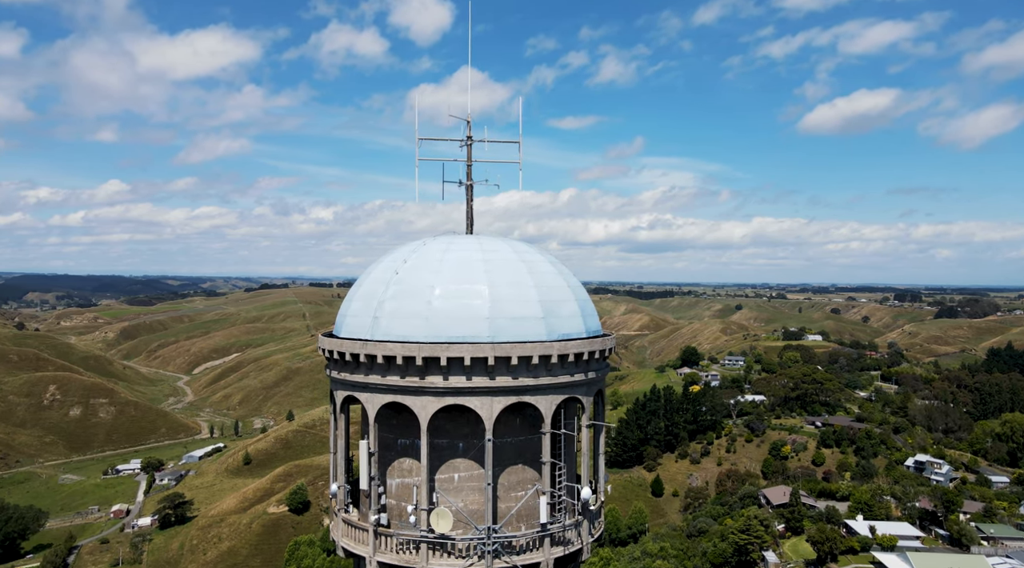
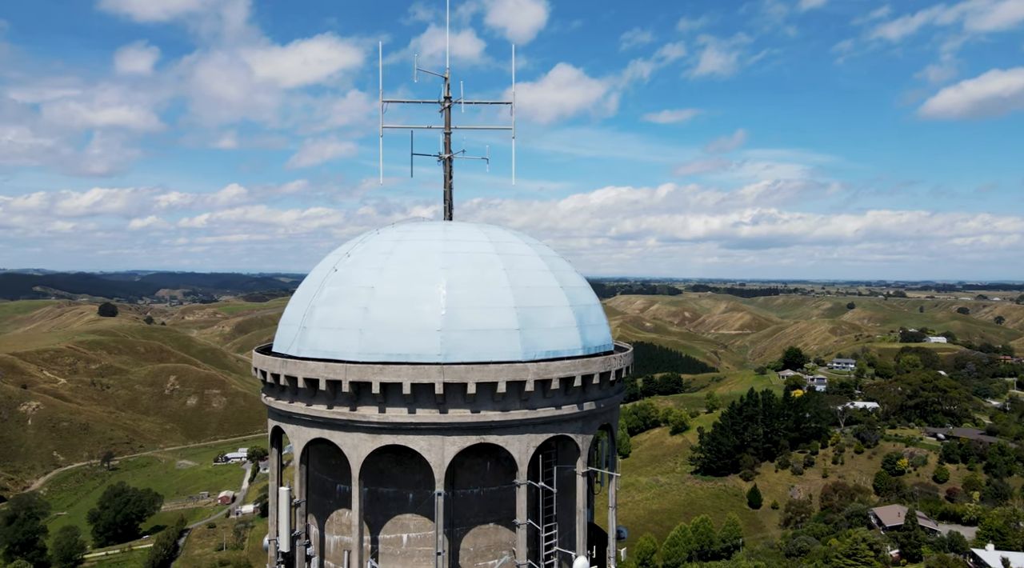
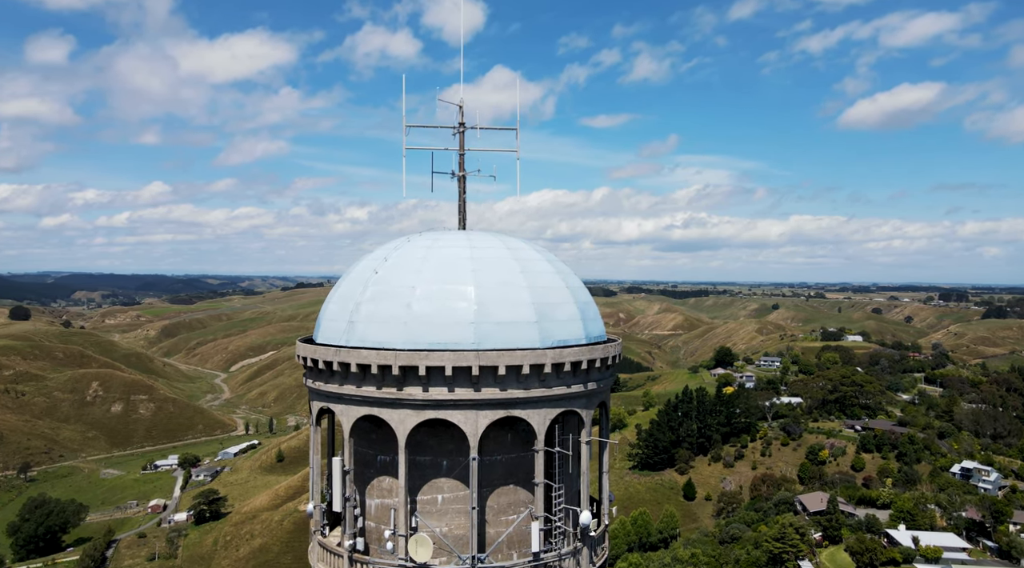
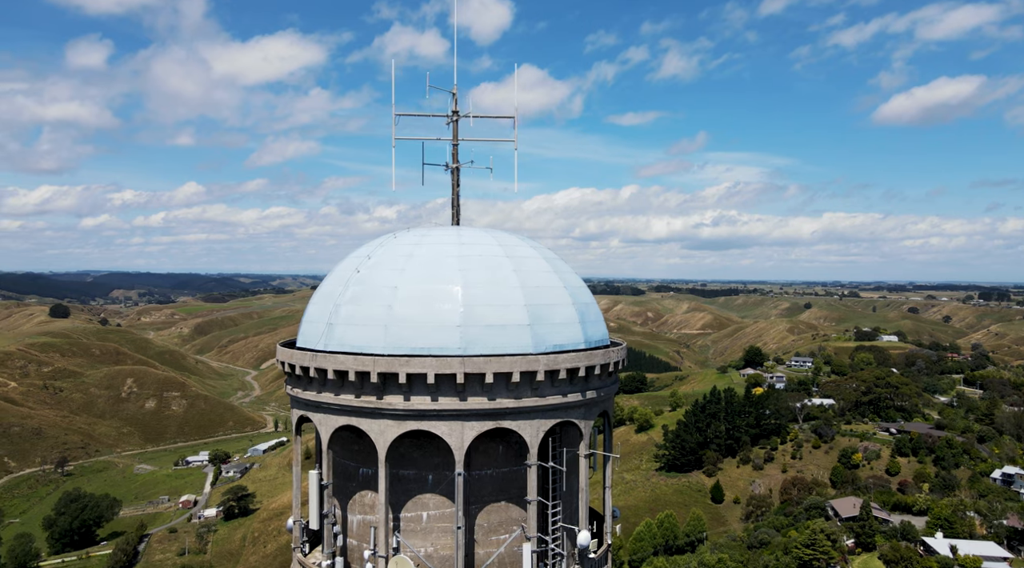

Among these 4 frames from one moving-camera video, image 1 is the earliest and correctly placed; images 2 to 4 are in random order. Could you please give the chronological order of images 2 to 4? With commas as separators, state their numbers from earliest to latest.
3, 4, 2
